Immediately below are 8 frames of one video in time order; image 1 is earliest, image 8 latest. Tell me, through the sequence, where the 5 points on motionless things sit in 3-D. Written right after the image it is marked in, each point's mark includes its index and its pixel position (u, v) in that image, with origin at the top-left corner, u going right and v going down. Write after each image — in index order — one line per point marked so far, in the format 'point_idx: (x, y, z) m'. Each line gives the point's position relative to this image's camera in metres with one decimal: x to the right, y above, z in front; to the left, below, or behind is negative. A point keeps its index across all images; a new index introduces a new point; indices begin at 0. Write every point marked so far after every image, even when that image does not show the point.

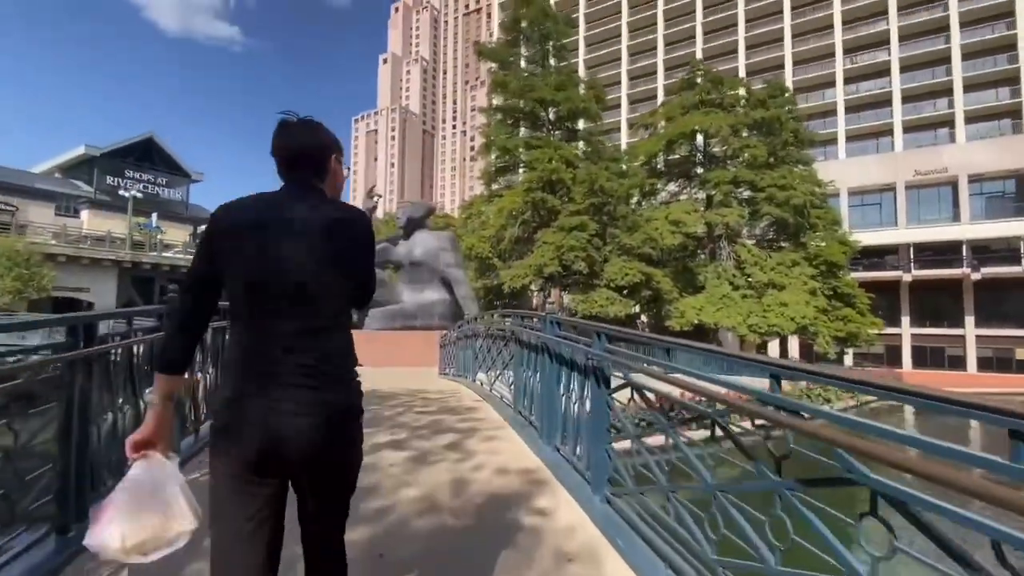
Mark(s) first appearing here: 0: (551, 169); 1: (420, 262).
0: (+1.1, +3.5, +17.1) m
1: (-2.4, +0.7, +15.0) m
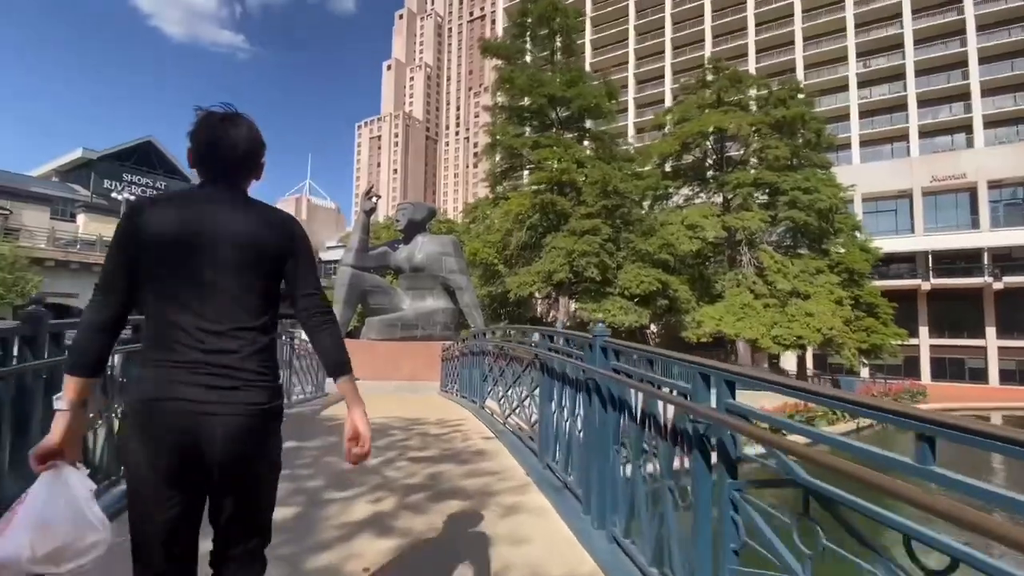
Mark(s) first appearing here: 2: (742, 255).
0: (+1.4, +3.3, +16.0) m
1: (-2.2, +0.5, +13.9) m
2: (+7.6, +1.1, +19.4) m
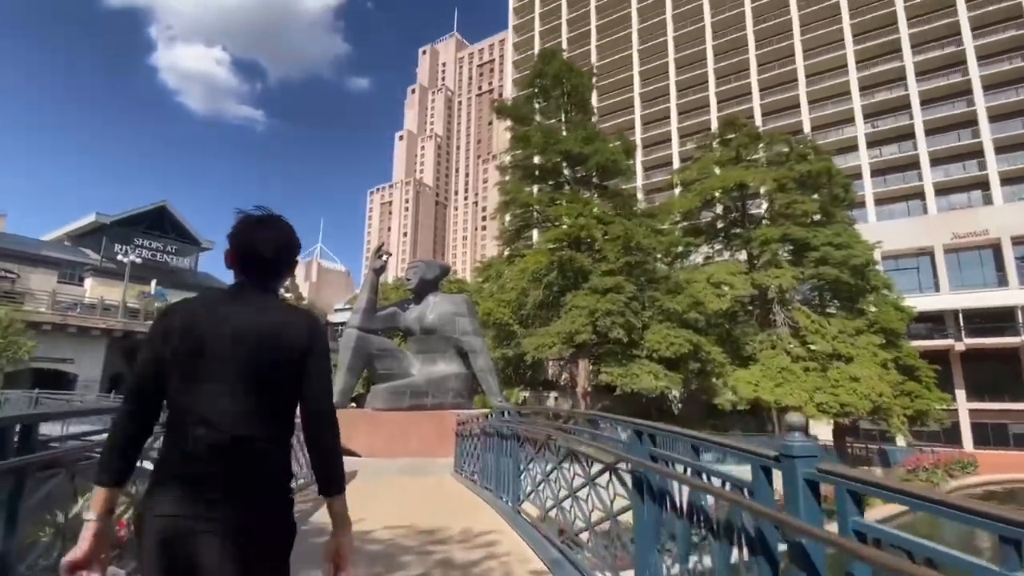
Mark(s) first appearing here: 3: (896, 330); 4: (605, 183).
0: (+1.8, +1.6, +15.2) m
1: (-1.8, -0.9, +12.8) m
2: (+8.1, -0.8, +18.2) m
3: (+12.5, -1.4, +19.0) m
4: (+2.8, +3.2, +17.5) m
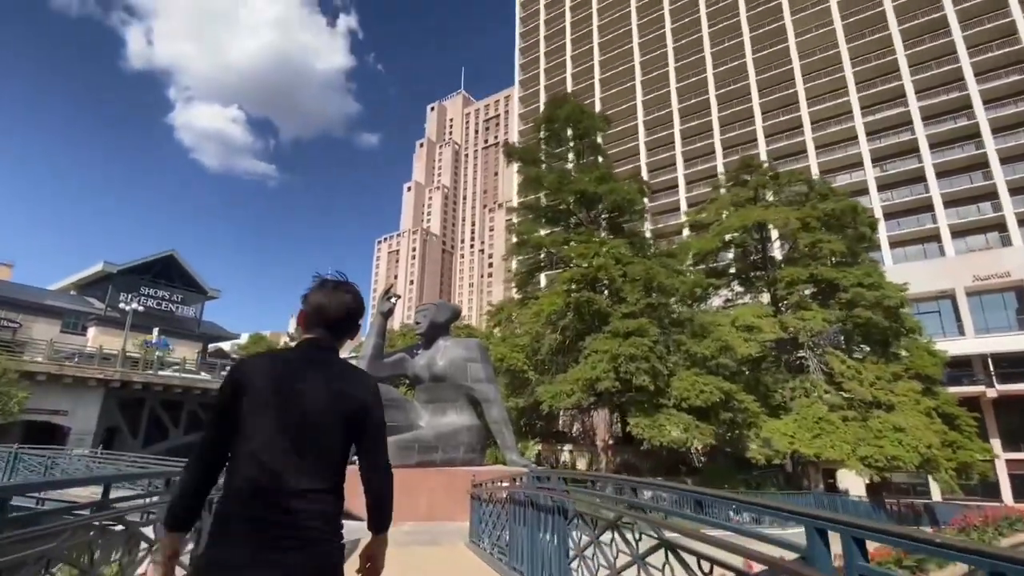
0: (+2.2, +0.6, +14.4) m
1: (-1.5, -1.8, +11.9) m
2: (+8.5, -2.1, +17.1) m
3: (+12.9, -2.7, +17.8) m
4: (+3.2, +1.9, +16.8) m
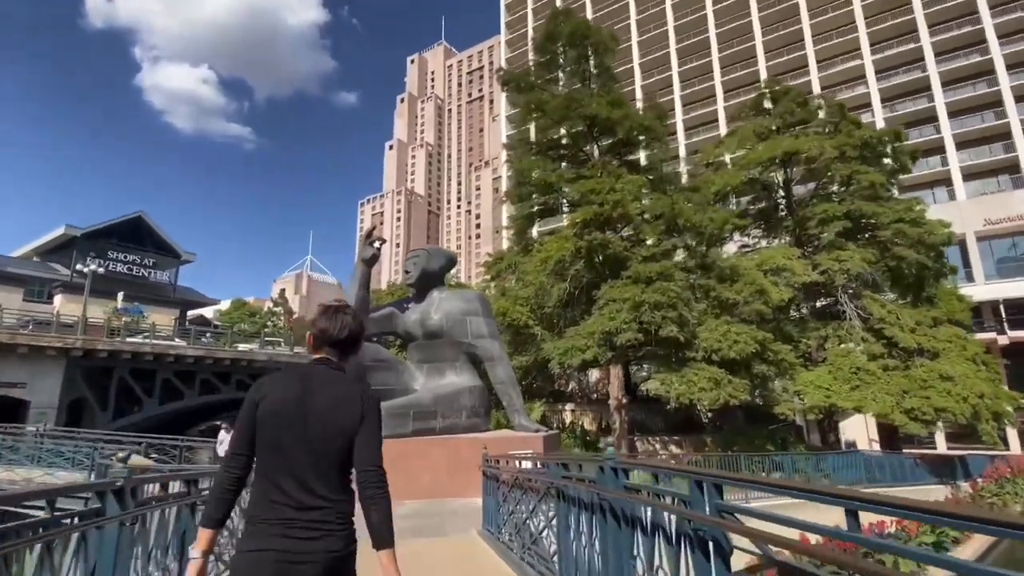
0: (+2.2, +1.9, +12.5) m
1: (-1.3, -0.8, +10.1) m
2: (+8.5, -0.5, +15.6) m
3: (+12.9, -0.9, +16.4) m
4: (+3.1, +3.4, +14.9) m
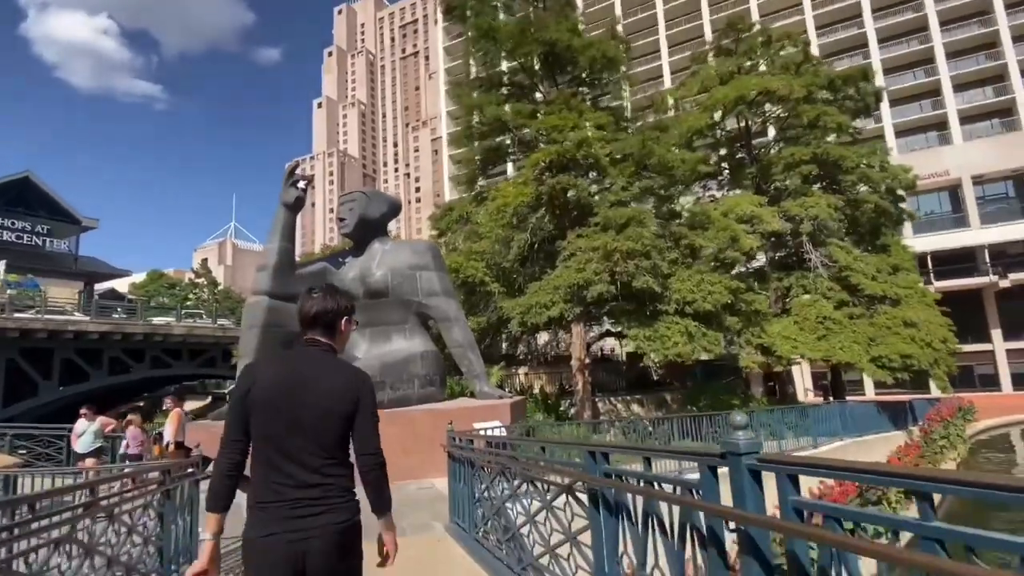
0: (+1.2, +2.8, +11.2) m
1: (-1.9, 0.0, +8.6) m
2: (+7.3, +0.8, +15.0) m
3: (+11.5, +0.6, +16.3) m
4: (+1.9, +4.6, +13.5) m
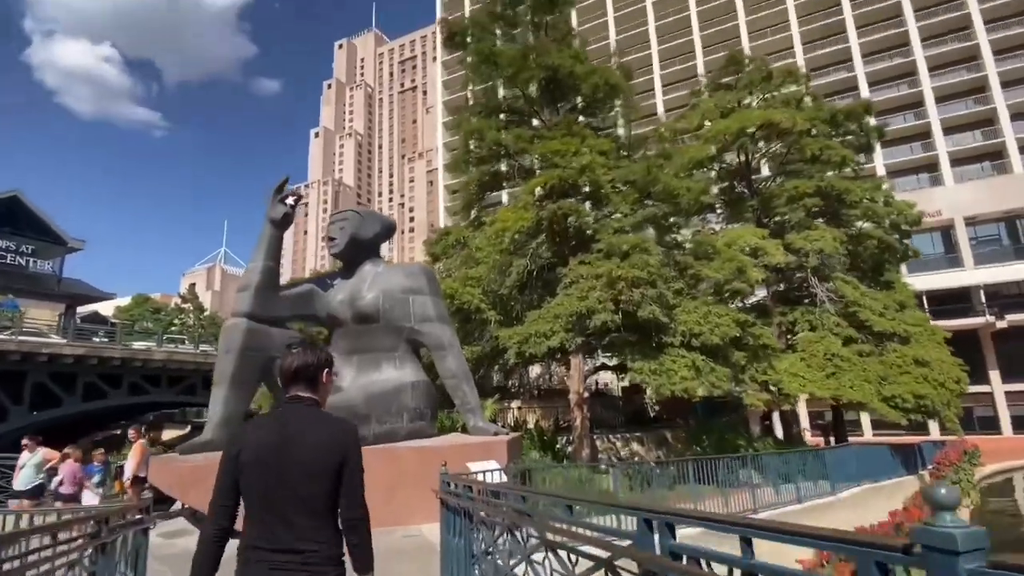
0: (+1.3, +2.3, +10.8) m
1: (-1.9, -0.3, +8.0) m
2: (+7.2, 0.0, +14.6) m
3: (+11.4, -0.5, +15.9) m
4: (+1.9, +3.9, +13.2) m
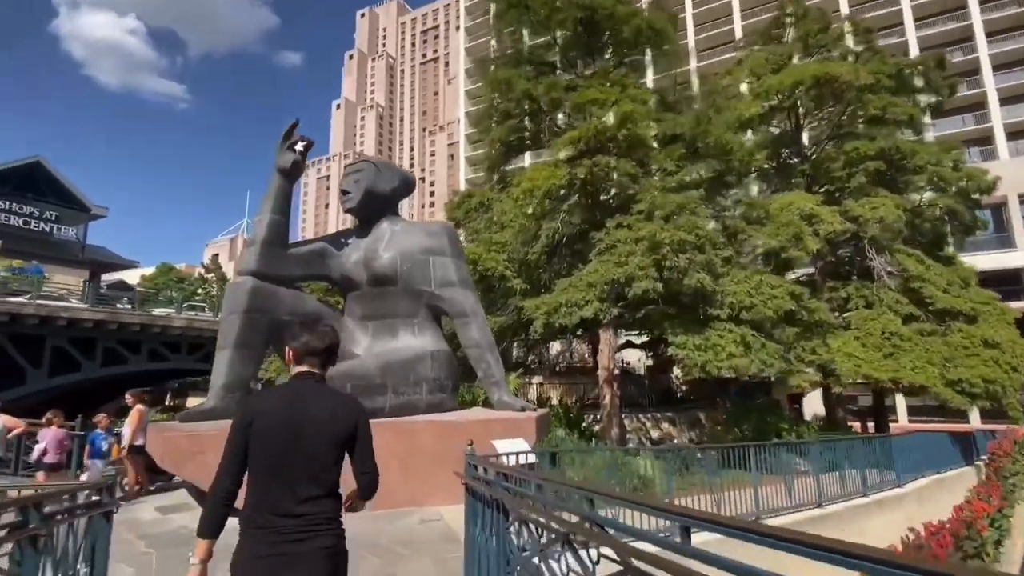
0: (+1.8, +2.9, +9.8) m
1: (-1.5, +0.2, +7.1) m
2: (+7.8, +0.6, +13.4) m
3: (+12.1, +0.1, +14.6) m
4: (+2.5, +4.5, +12.1) m
